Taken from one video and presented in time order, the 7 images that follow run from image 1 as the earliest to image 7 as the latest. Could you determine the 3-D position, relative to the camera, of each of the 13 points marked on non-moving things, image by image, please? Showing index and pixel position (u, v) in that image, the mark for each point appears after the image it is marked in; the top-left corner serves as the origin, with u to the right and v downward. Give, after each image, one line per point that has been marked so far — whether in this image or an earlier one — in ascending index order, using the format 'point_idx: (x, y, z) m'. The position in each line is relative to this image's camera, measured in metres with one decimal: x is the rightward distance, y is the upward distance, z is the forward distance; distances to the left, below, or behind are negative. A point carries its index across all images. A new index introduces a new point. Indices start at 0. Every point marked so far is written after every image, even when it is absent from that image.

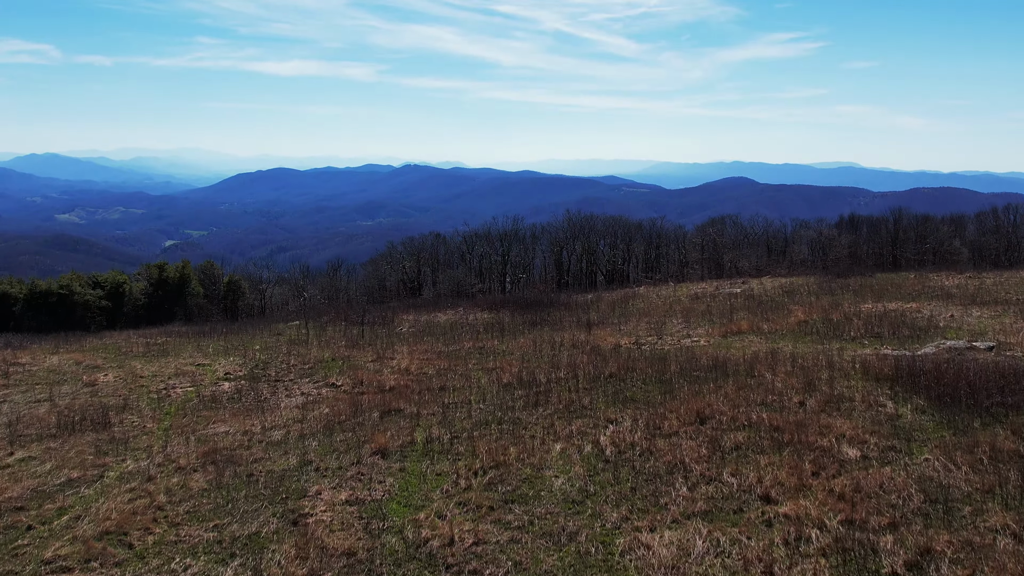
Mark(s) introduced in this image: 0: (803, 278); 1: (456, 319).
0: (+4.1, +0.1, +13.0) m
1: (-0.7, -0.4, +11.8) m
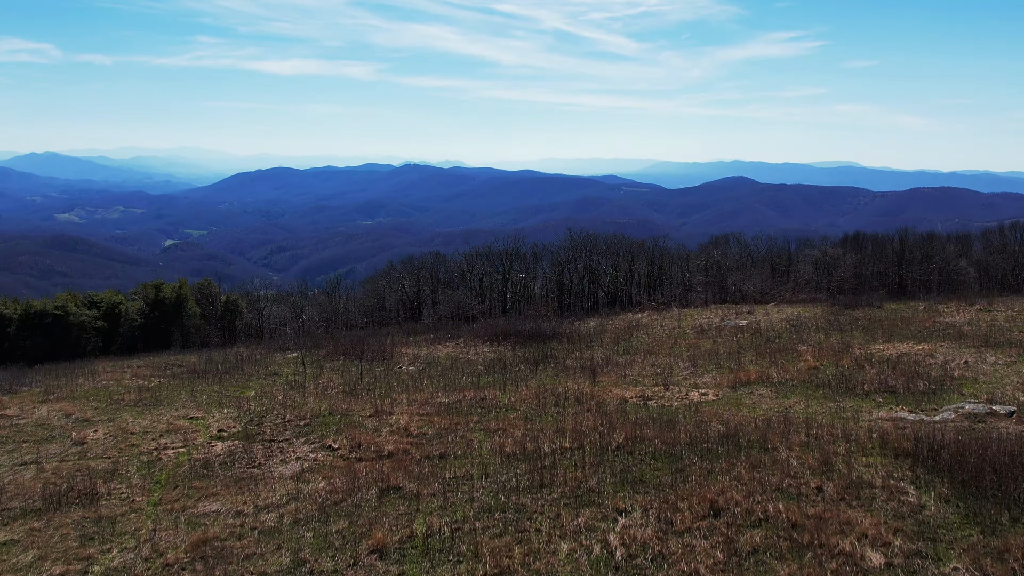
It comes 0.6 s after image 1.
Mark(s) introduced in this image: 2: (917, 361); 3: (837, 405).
0: (+4.1, -0.3, +12.8) m
1: (-0.7, -0.8, +11.6) m
2: (+3.8, -0.7, +8.7) m
3: (+2.5, -0.9, +7.0) m
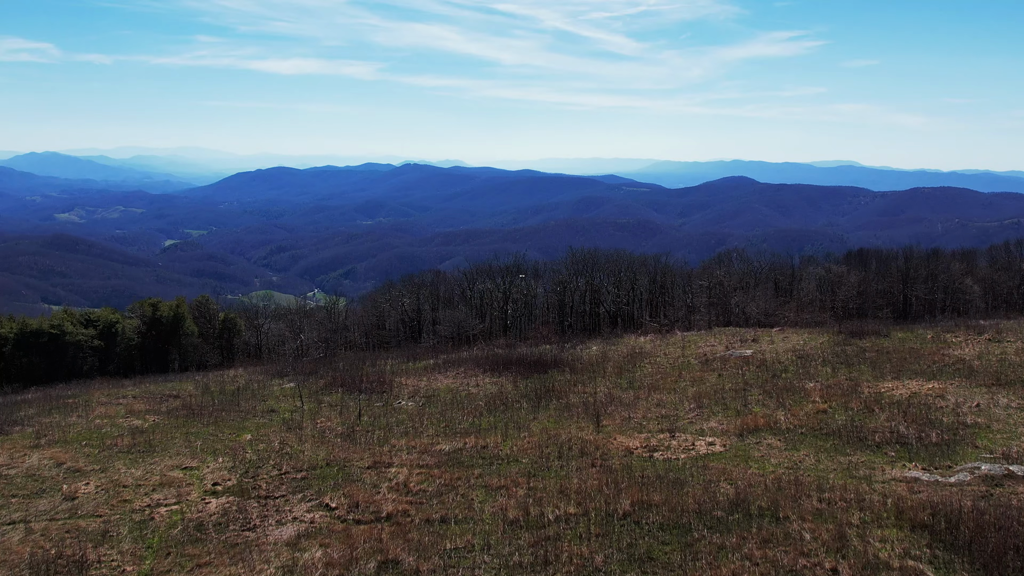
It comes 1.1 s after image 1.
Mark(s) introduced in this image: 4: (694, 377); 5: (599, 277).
0: (+4.1, -0.7, +12.6) m
1: (-0.6, -1.2, +11.4) m
2: (+3.8, -1.1, +8.5) m
3: (+2.5, -1.3, +6.8) m
4: (+2.1, -1.0, +10.8) m
5: (+1.7, +0.2, +18.6) m
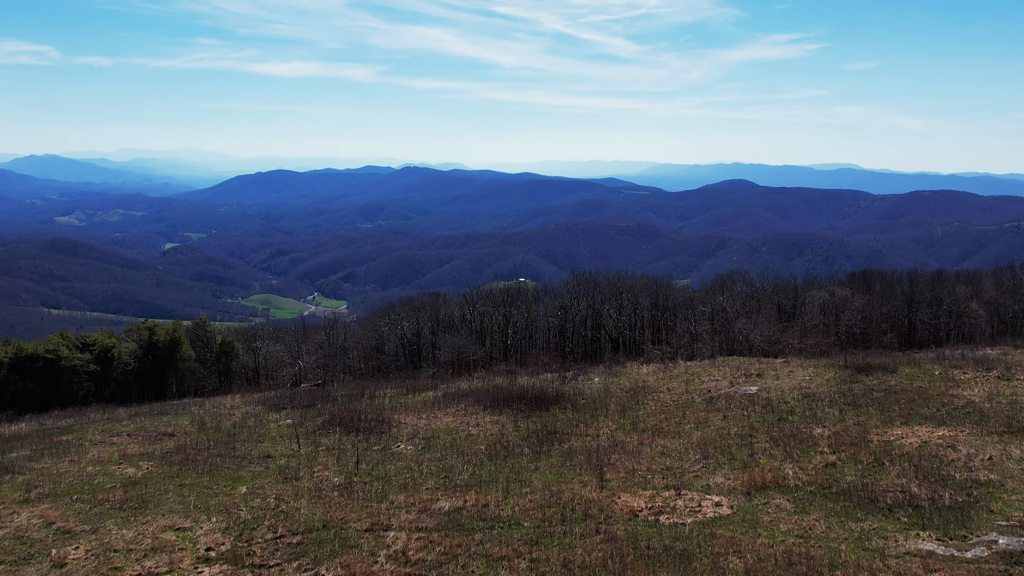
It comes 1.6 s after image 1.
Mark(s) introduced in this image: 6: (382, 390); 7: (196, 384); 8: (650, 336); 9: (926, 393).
0: (+4.1, -1.1, +12.4) m
1: (-0.6, -1.6, +11.2) m
2: (+3.8, -1.5, +8.3) m
3: (+2.5, -1.7, +6.6) m
4: (+2.1, -1.5, +10.6) m
5: (+1.8, -0.3, +18.4) m
6: (-2.1, -1.6, +14.8) m
7: (-6.6, -2.0, +19.3) m
8: (+2.8, -0.9, +18.7) m
9: (+4.8, -1.2, +10.9) m
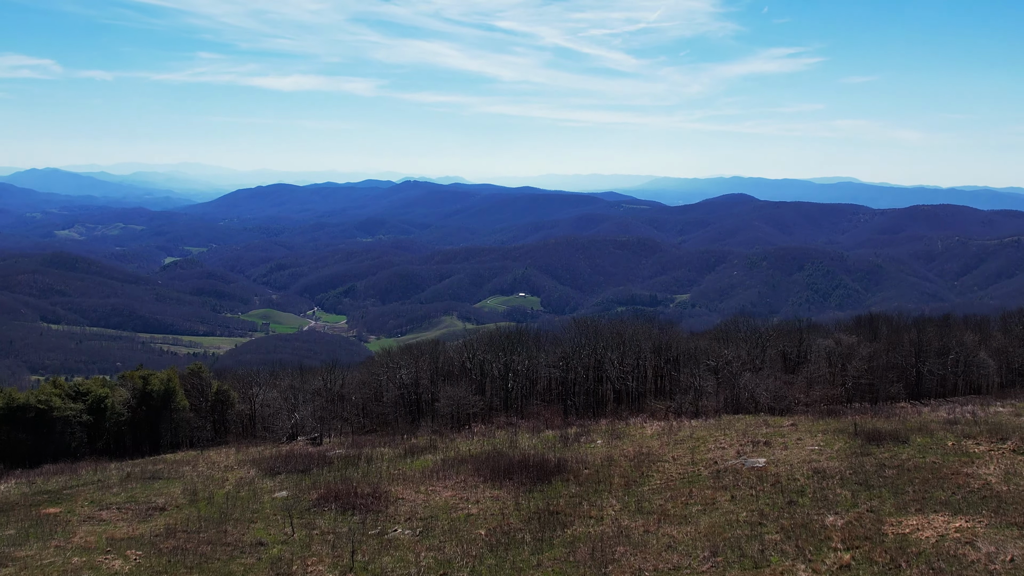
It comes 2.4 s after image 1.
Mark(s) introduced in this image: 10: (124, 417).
0: (+4.1, -2.0, +12.1) m
1: (-0.6, -2.5, +10.8) m
2: (+3.8, -2.3, +8.0) m
3: (+2.5, -2.5, +6.3) m
4: (+2.2, -2.3, +10.3) m
5: (+1.8, -1.2, +18.1) m
6: (-2.1, -2.5, +14.5) m
7: (-6.6, -2.9, +18.9) m
8: (+2.8, -1.9, +18.3) m
9: (+4.8, -2.1, +10.6) m
10: (-7.5, -2.4, +17.8) m
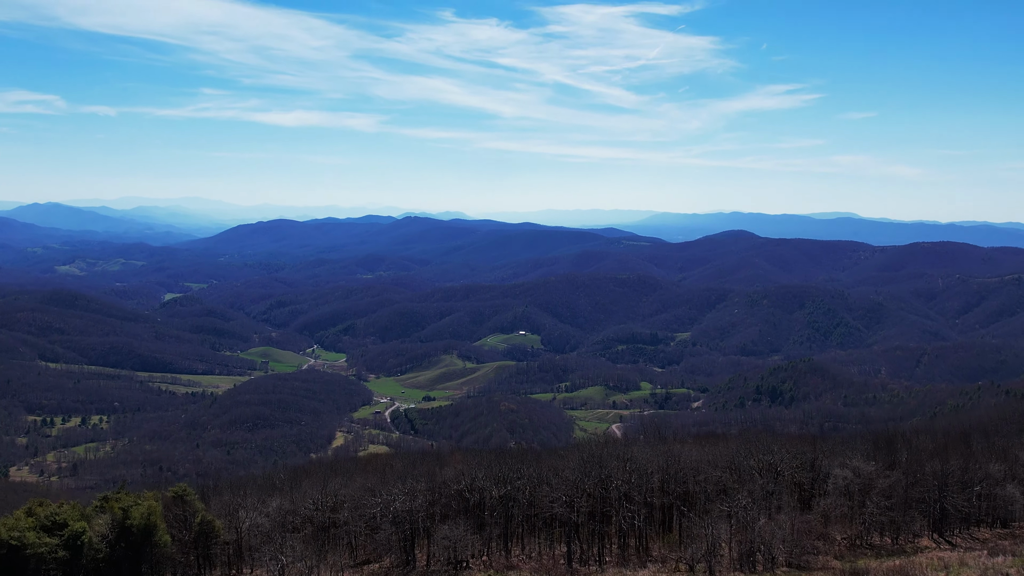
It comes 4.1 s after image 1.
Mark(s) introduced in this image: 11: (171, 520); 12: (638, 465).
0: (+4.1, -4.2, +11.1) m
1: (-0.6, -4.6, +9.9) m
2: (+3.8, -4.3, +7.0) m
3: (+2.5, -4.4, +5.3) m
4: (+2.2, -4.4, +9.3) m
5: (+1.8, -3.6, +17.1) m
6: (-2.0, -4.7, +13.5) m
7: (-6.5, -5.3, +17.9) m
8: (+2.8, -4.3, +17.4) m
9: (+4.8, -4.1, +9.6) m
10: (-7.4, -4.8, +16.8) m
11: (-6.7, -4.4, +18.3) m
12: (+2.5, -3.3, +18.6) m
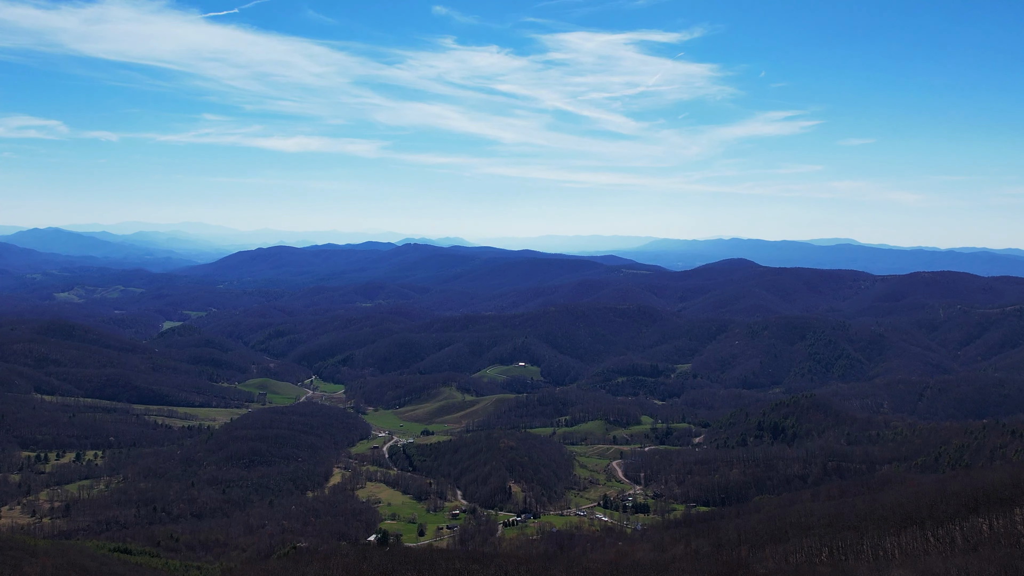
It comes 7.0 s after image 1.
0: (+4.1, -7.3, +9.1) m
1: (-0.6, -7.7, +7.8) m
2: (+3.8, -7.3, +5.0) m
3: (+2.5, -7.4, +3.3) m
4: (+2.1, -7.5, +7.3) m
5: (+1.8, -6.9, +15.1) m
6: (-2.1, -7.9, +11.4) m
7: (-6.6, -8.6, +15.9) m
8: (+2.8, -7.6, +15.3) m
9: (+4.8, -7.2, +7.6) m
10: (-7.5, -8.0, +14.8) m
11: (-6.7, -7.7, +16.3) m
12: (+2.4, -6.7, +16.6) m
